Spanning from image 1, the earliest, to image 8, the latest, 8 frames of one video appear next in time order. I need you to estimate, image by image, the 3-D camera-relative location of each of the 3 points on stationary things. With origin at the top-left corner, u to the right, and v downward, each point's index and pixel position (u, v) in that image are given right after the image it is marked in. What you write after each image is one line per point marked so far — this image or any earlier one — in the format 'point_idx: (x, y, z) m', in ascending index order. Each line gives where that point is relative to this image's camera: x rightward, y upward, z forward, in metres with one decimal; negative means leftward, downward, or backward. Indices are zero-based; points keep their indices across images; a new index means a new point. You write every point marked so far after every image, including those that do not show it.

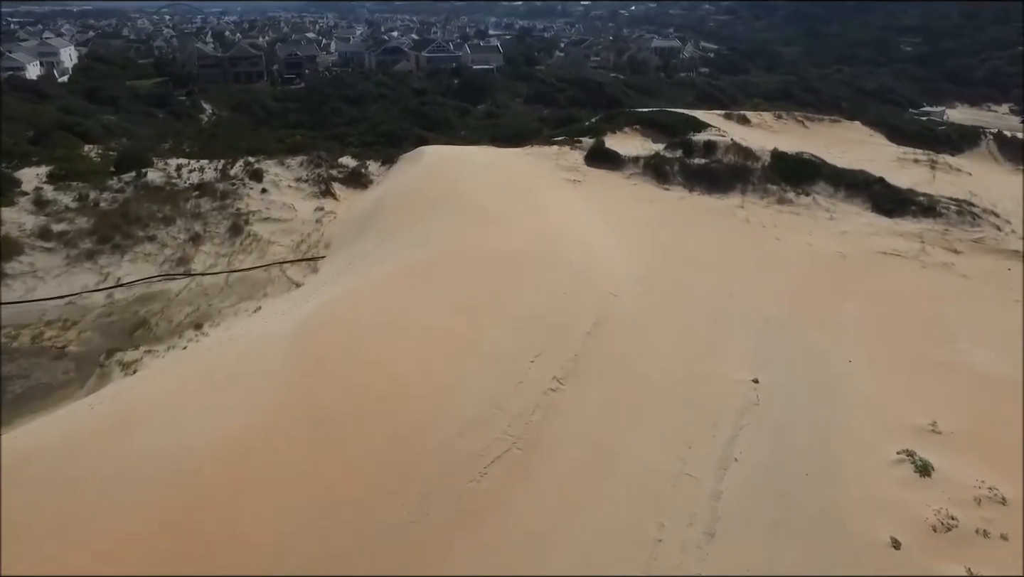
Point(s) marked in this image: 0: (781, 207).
0: (+6.6, +2.0, +16.2) m
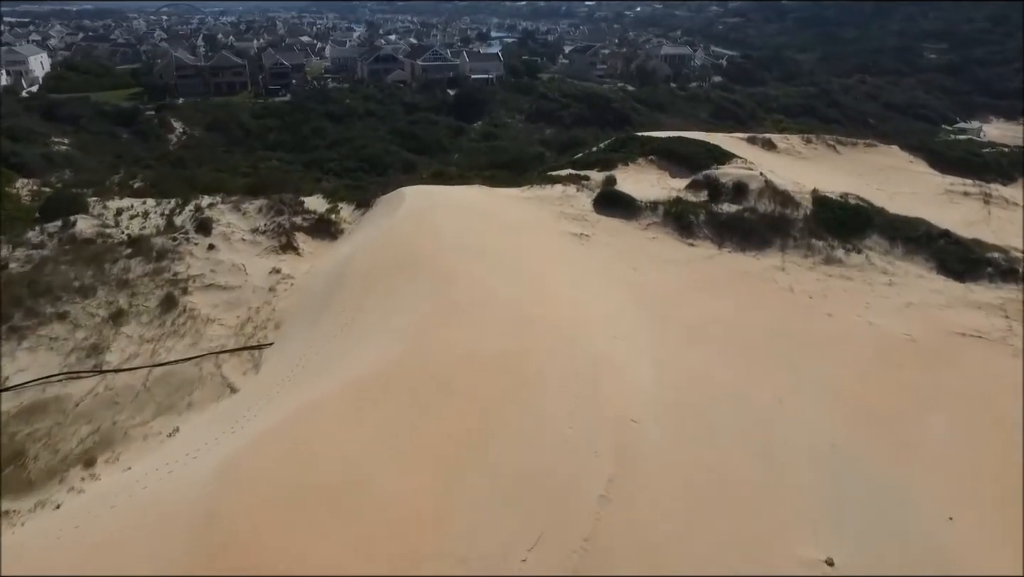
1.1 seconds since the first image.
0: (+6.5, +0.4, +13.6) m
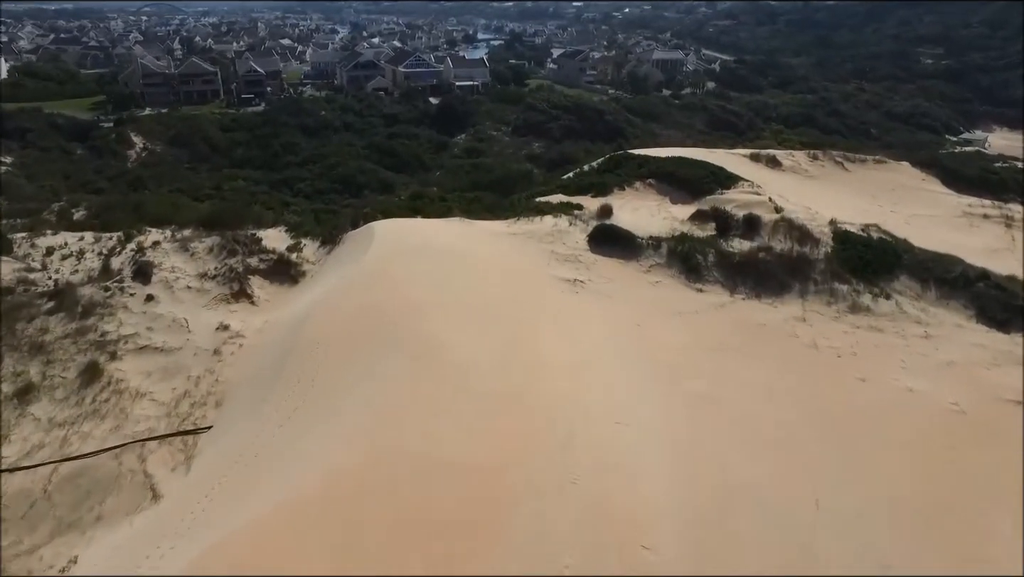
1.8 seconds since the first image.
0: (+6.2, -0.5, +12.0) m
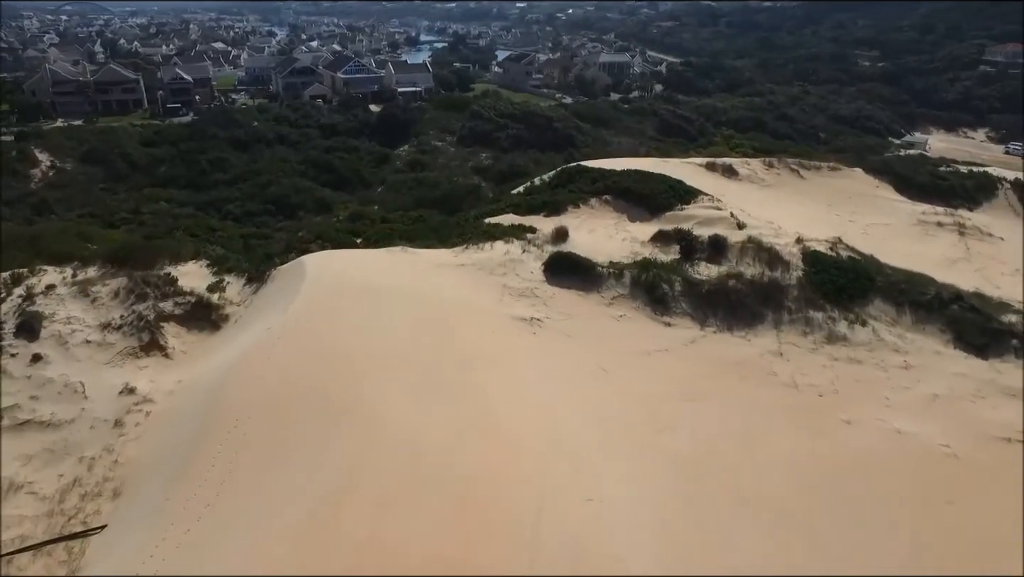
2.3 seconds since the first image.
0: (+5.5, -1.0, +11.2) m
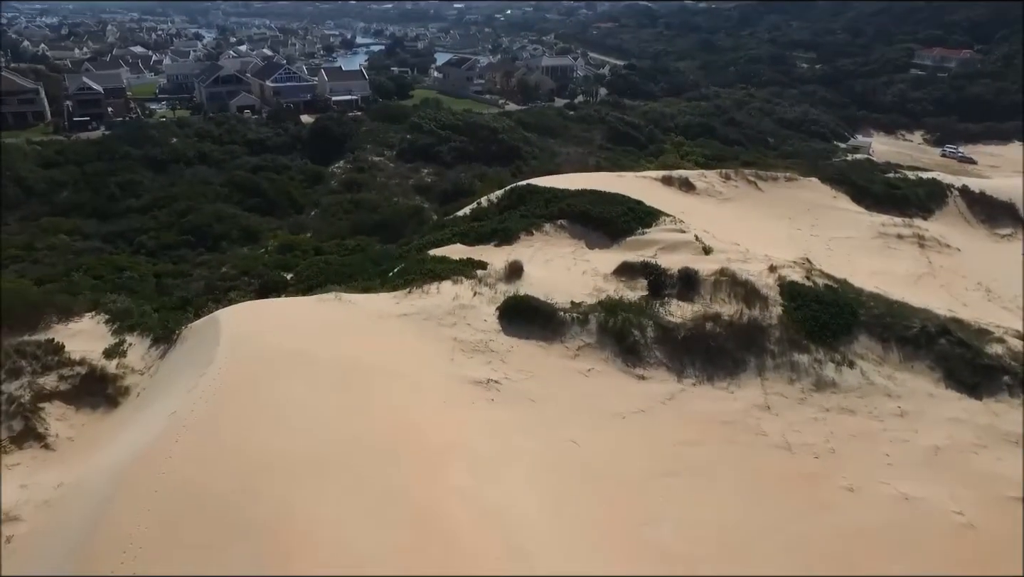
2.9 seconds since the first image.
0: (+4.8, -1.7, +10.1) m
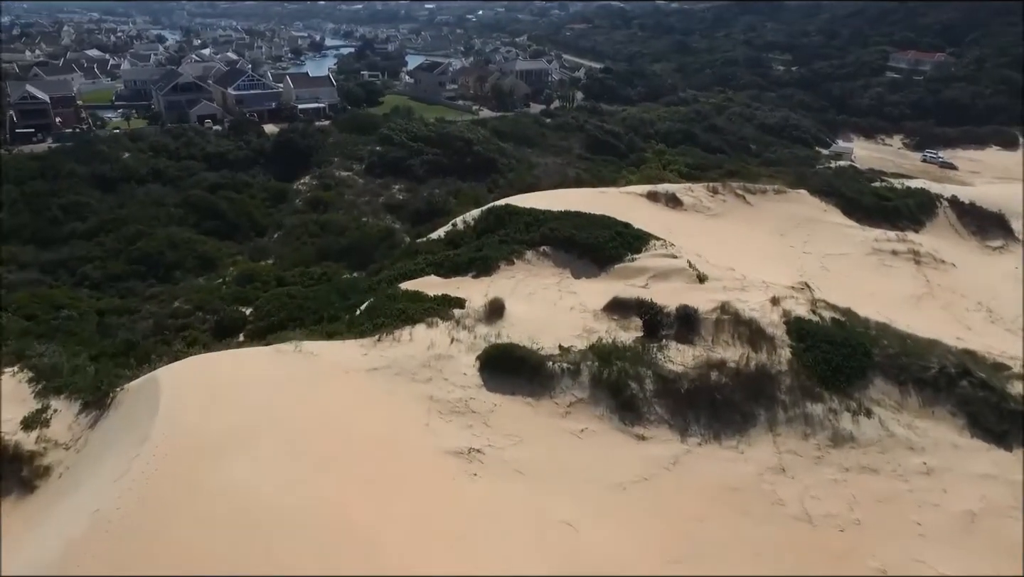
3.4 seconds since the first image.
0: (+4.6, -2.3, +9.1) m
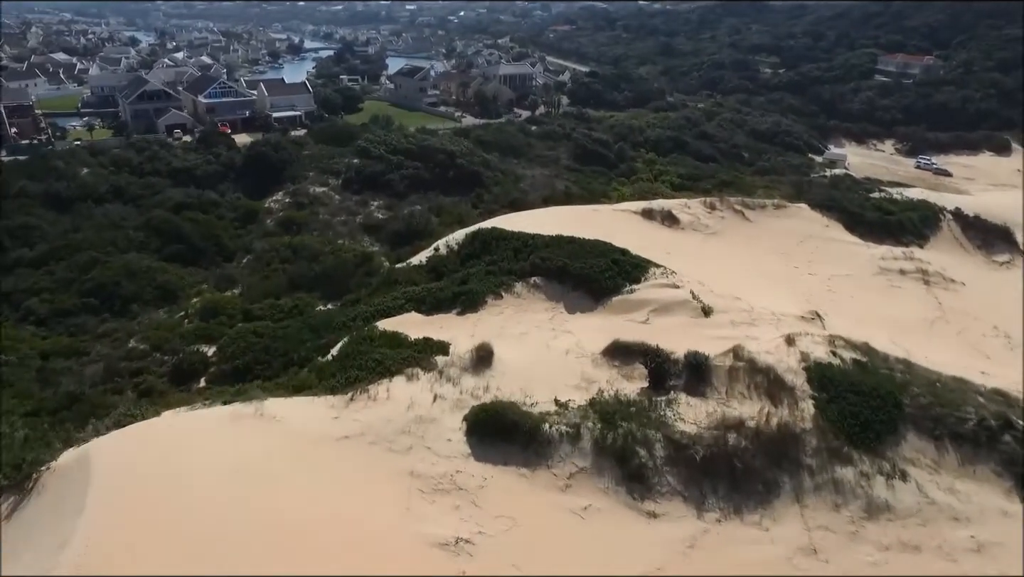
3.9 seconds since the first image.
0: (+4.5, -2.9, +8.0) m
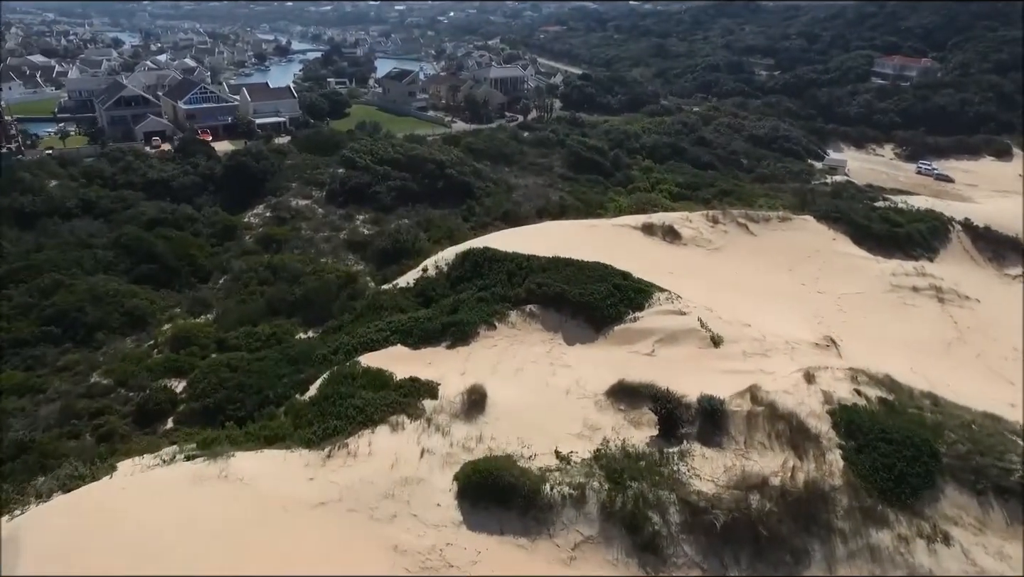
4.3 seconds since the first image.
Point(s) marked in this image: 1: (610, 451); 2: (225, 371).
0: (+4.4, -3.4, +7.2) m
1: (+1.2, -2.0, +8.5) m
2: (-5.3, -1.5, +12.2) m
